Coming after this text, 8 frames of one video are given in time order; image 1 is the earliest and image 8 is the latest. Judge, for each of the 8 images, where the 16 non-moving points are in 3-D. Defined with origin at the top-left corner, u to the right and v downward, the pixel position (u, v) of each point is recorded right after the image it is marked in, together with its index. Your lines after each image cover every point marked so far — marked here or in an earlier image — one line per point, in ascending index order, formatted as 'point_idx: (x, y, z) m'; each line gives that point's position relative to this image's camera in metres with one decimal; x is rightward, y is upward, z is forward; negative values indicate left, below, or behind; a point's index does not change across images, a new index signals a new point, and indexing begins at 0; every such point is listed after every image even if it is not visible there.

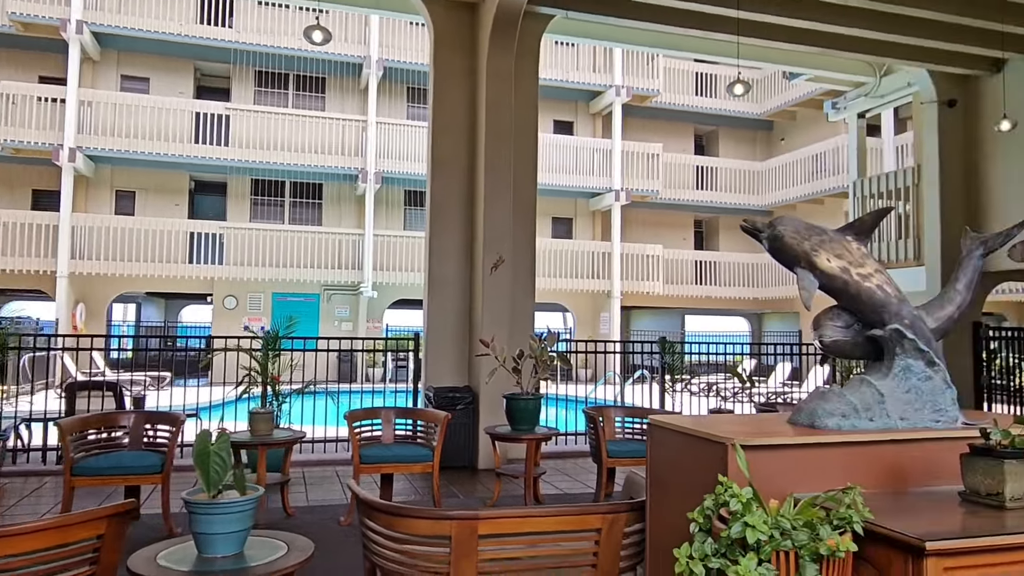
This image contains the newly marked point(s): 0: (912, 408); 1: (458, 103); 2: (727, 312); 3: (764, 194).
0: (+1.2, -0.4, +2.2) m
1: (-0.6, +1.9, +7.6) m
2: (+5.4, -0.6, +18.4) m
3: (+6.2, +2.3, +18.0) m
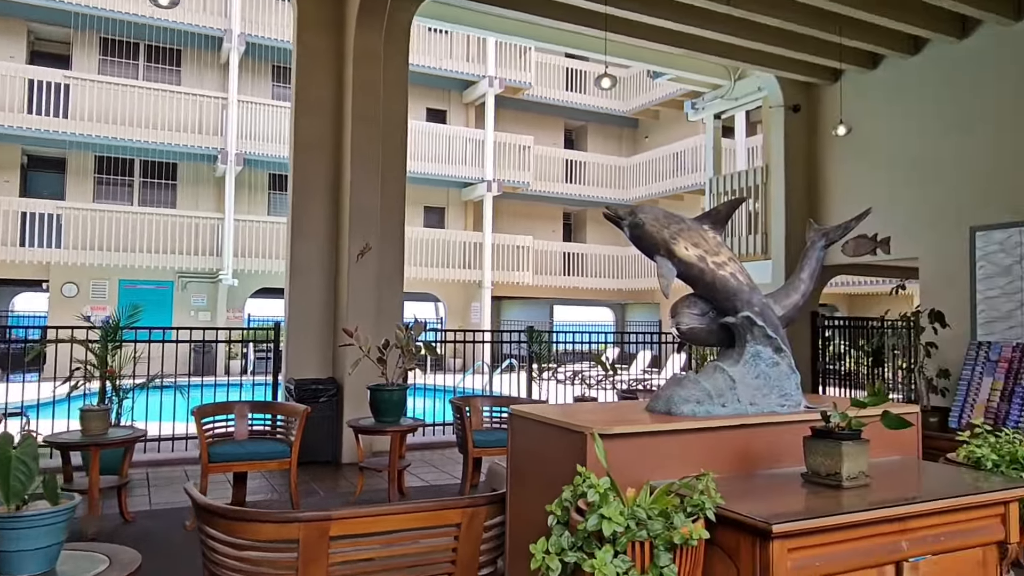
0: (+0.8, -0.3, +2.3) m
1: (-1.9, +2.0, +7.3) m
2: (+2.1, -0.4, +18.9) m
3: (+3.0, +2.5, +18.7) m
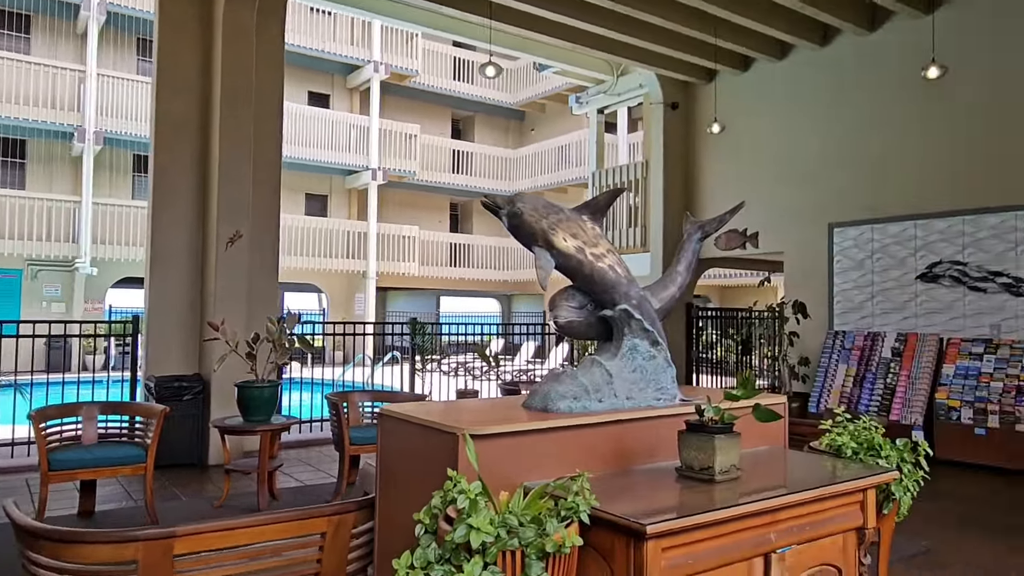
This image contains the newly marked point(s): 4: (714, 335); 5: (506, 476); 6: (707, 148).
0: (+0.4, -0.3, +2.2) m
1: (-3.0, +2.1, +6.7) m
2: (-0.8, -0.1, +18.9) m
3: (+0.1, +2.8, +18.8) m
4: (+2.8, -0.6, +10.0) m
5: (0.0, -0.5, +1.9) m
6: (+2.6, +1.9, +9.9) m
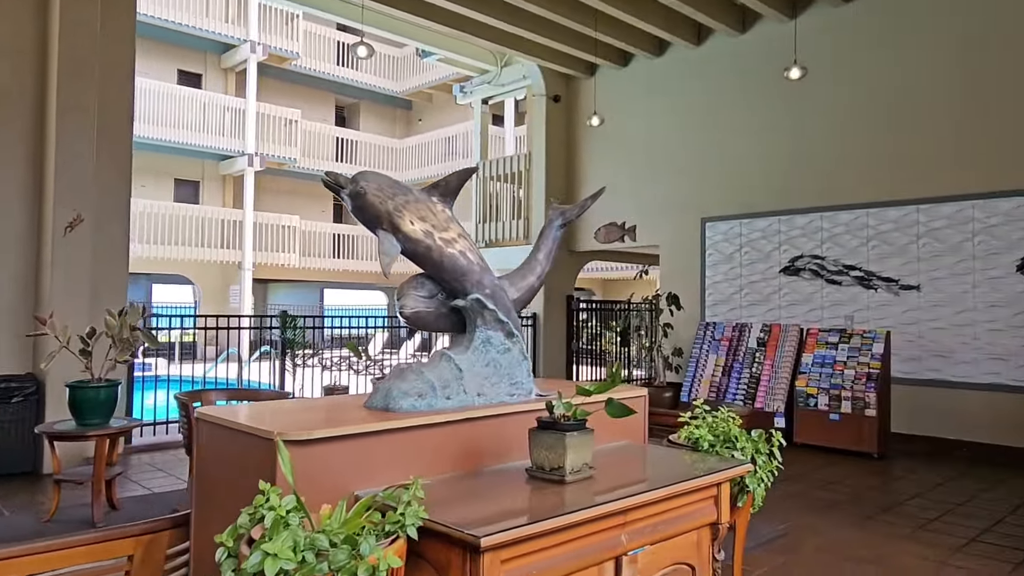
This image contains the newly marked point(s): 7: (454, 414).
0: (-0.1, -0.3, +2.1) m
1: (-4.1, +2.2, +6.0) m
2: (-3.8, +0.1, +18.4) m
3: (-2.8, +3.0, +18.4) m
4: (+1.1, -0.5, +10.1) m
5: (-0.4, -0.5, +1.7) m
6: (+1.0, +2.0, +10.0) m
7: (-0.1, -0.3, +1.9) m
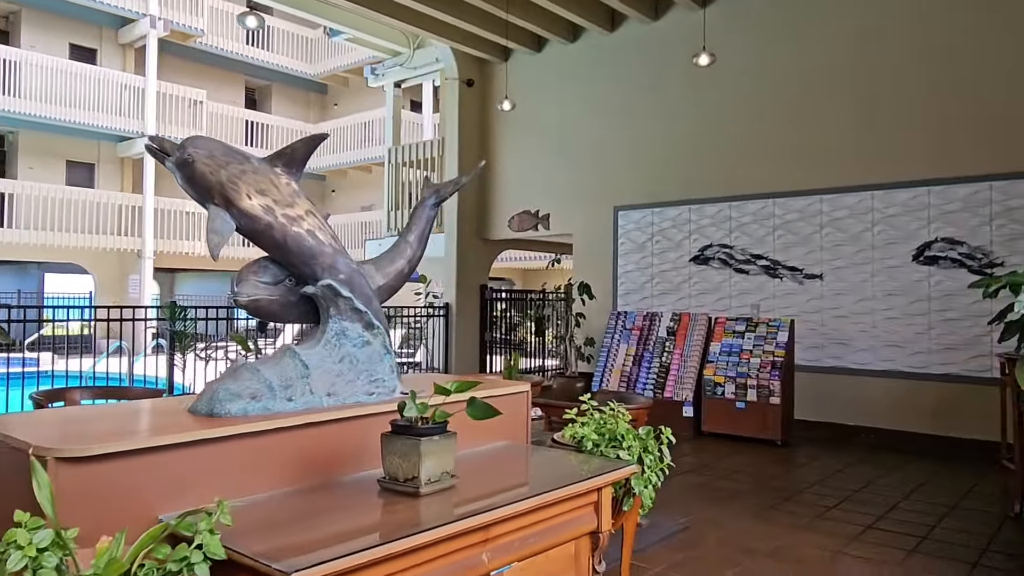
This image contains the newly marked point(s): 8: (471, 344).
0: (-0.4, -0.2, +1.8) m
1: (-4.8, +2.3, +5.3) m
2: (-5.8, +0.3, +17.7) m
3: (-4.8, +3.2, +17.7) m
4: (0.0, -0.4, +10.0) m
5: (-0.7, -0.4, +1.4) m
6: (-0.1, +2.2, +9.8) m
7: (-0.5, -0.3, +1.7) m
8: (-0.5, -0.8, +9.7) m
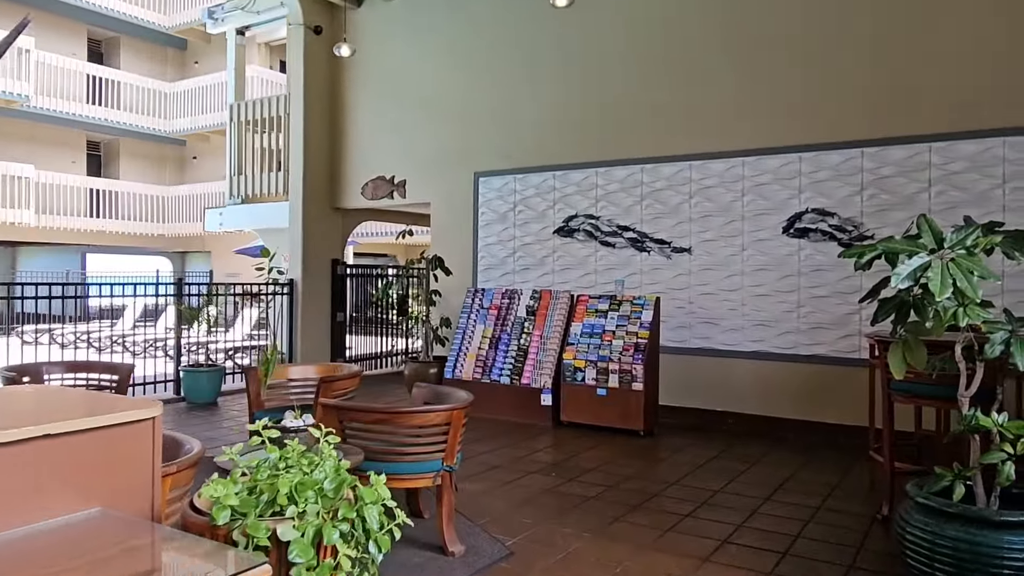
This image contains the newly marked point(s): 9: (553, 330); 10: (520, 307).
0: (-1.1, -0.2, +0.9) m
1: (-5.9, +2.5, +3.6) m
2: (-8.6, +0.8, +15.8) m
3: (-7.6, +3.7, +15.9) m
4: (-1.8, -0.1, +9.0) m
5: (-1.3, -0.4, +0.4) m
6: (-1.9, +2.5, +8.7) m
7: (-1.1, -0.2, +0.7) m
8: (-2.3, -0.5, +8.7) m
9: (+0.4, -0.4, +6.5) m
10: (+0.1, -0.2, +6.8) m
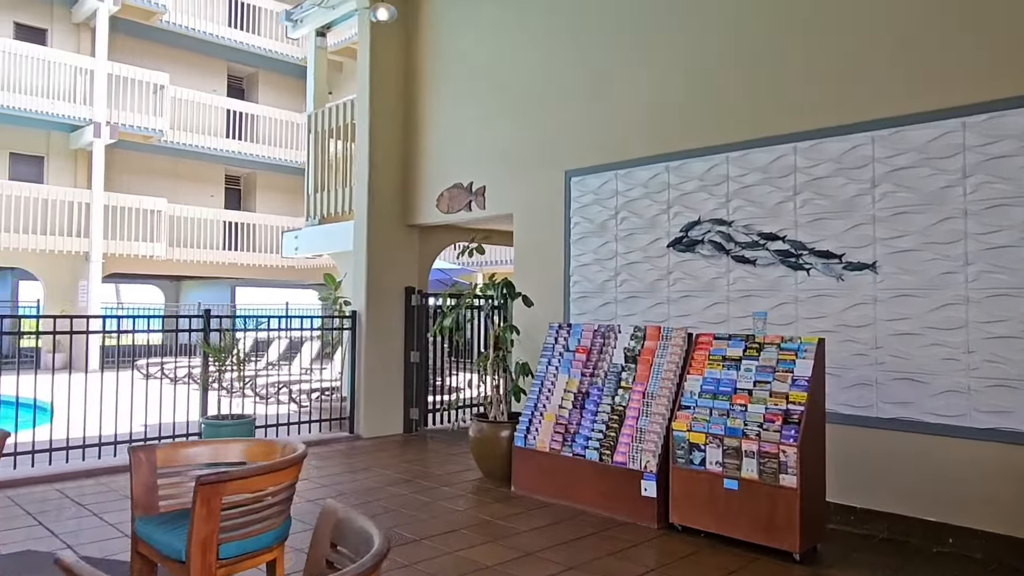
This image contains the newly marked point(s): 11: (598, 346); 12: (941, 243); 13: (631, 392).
0: (-1.7, -0.1, -0.7) m
1: (-5.8, +2.3, +3.1) m
2: (-5.8, +0.1, +15.5) m
3: (-4.8, +3.1, +15.5) m
4: (-0.7, -0.4, +7.4) m
5: (-2.1, -0.3, -1.1) m
6: (-0.8, +2.1, +7.2) m
7: (-1.8, -0.2, -0.9) m
8: (-1.2, -0.8, +7.2) m
9: (+0.9, -0.6, +4.5) m
10: (+0.7, -0.4, +4.9) m
11: (+0.6, -0.4, +5.0) m
12: (+2.4, +0.3, +4.0) m
13: (+0.8, -0.7, +4.6) m
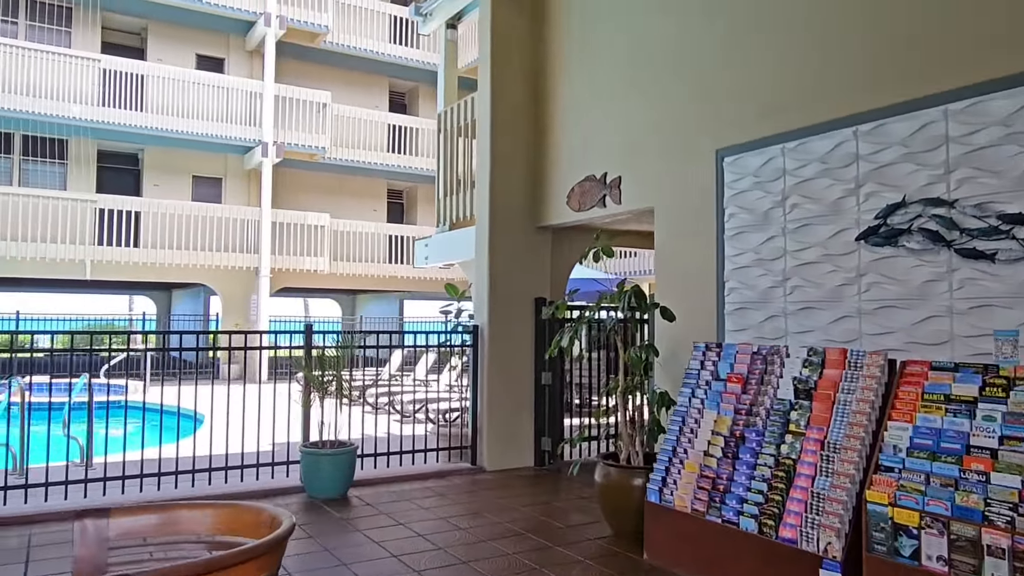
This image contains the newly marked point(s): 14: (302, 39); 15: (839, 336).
0: (-2.3, -0.1, -1.2) m
1: (-5.4, +2.3, +3.5) m
2: (-2.4, -0.1, +15.5) m
3: (-1.5, +2.8, +15.3) m
4: (+0.6, -0.5, +6.3) m
5: (-2.8, -0.3, -1.6) m
6: (+0.4, +2.0, +6.3) m
7: (-2.5, -0.2, -1.4) m
8: (+0.1, -0.9, +6.3) m
9: (+1.5, -0.6, +3.2) m
10: (+1.3, -0.5, +3.6) m
11: (+1.3, -0.4, +3.8) m
12: (+2.8, +0.2, +2.4) m
13: (+1.3, -0.7, +3.3) m
14: (-4.6, +5.4, +15.8) m
15: (+1.7, -0.3, +3.9) m
